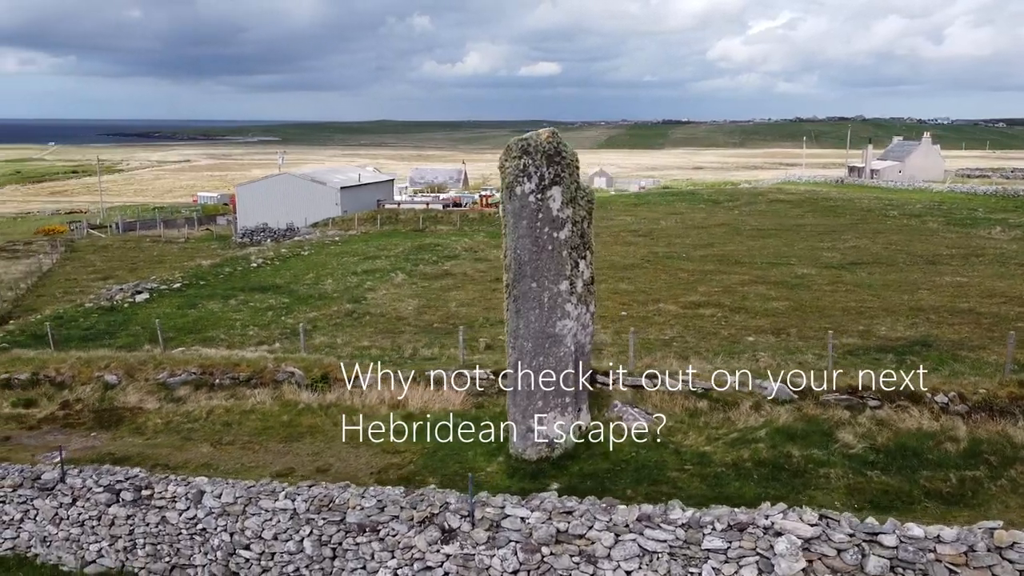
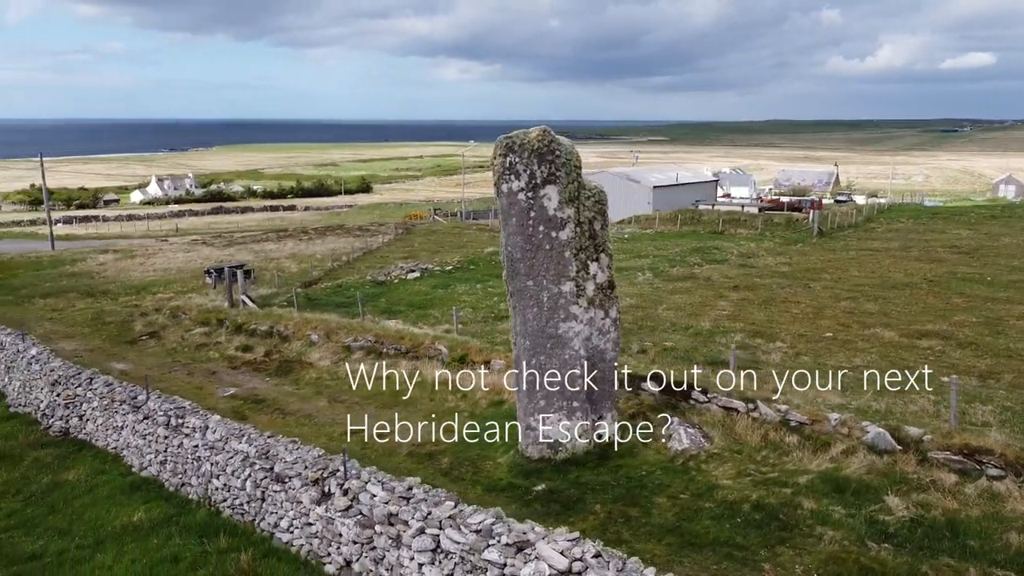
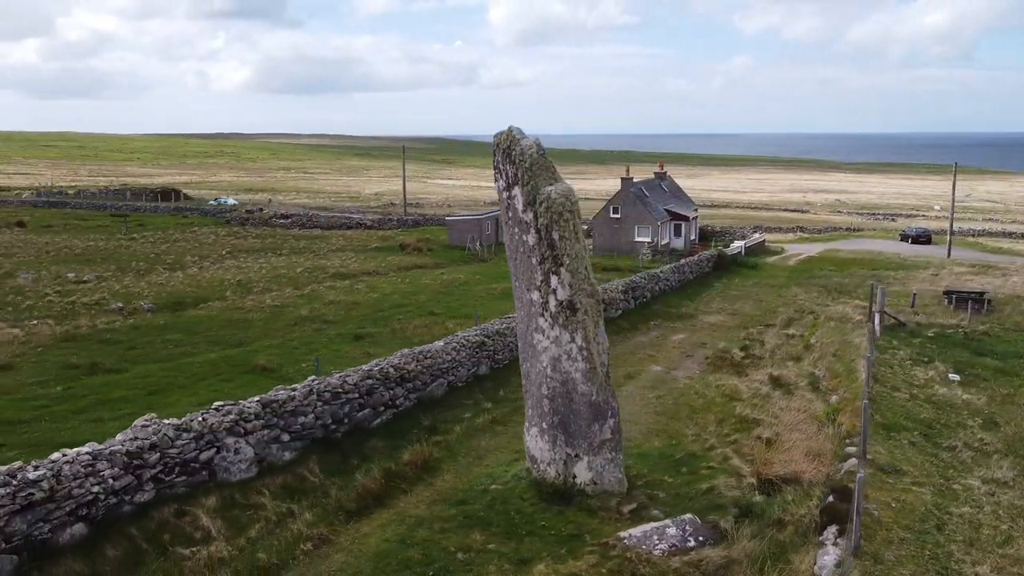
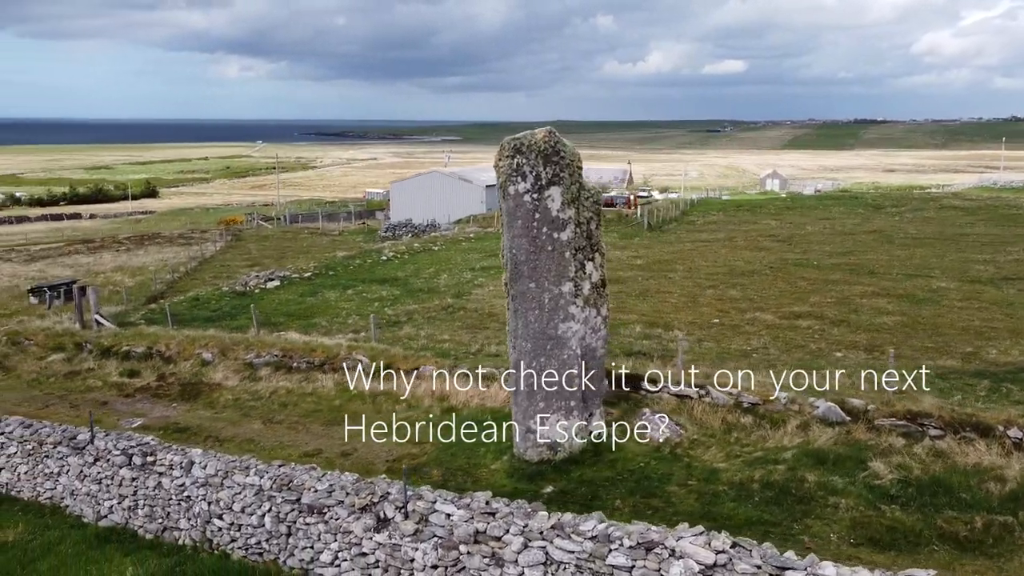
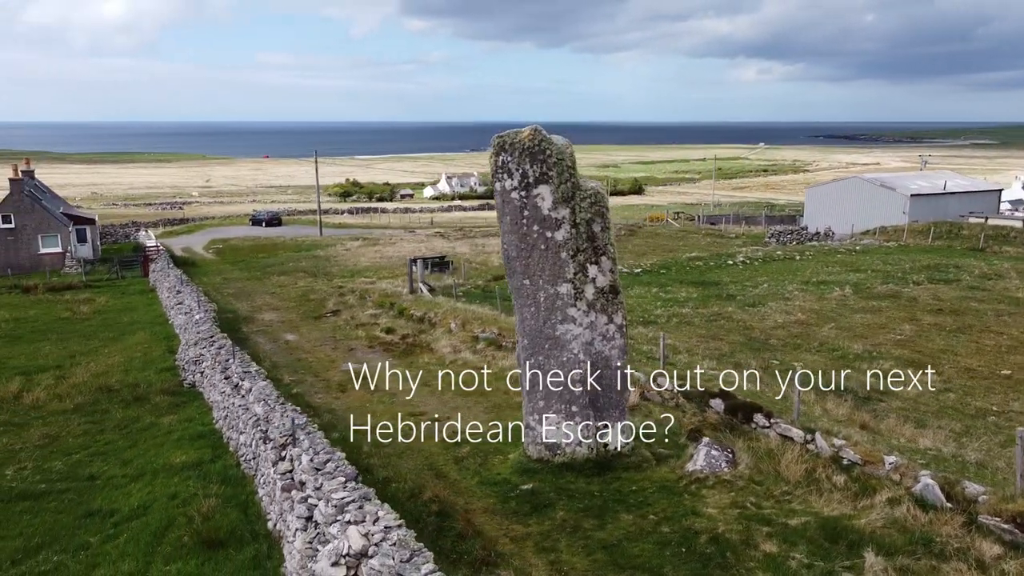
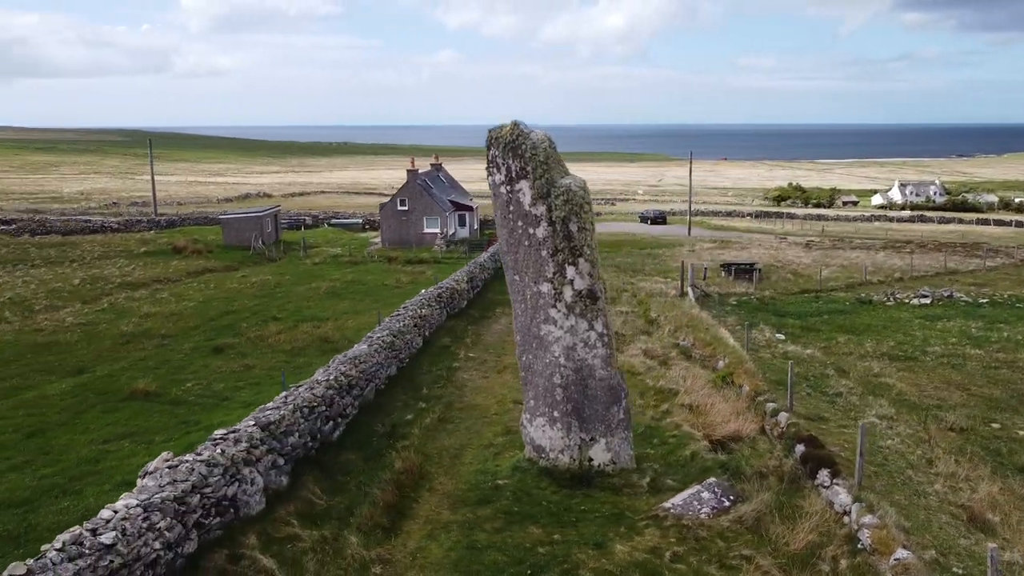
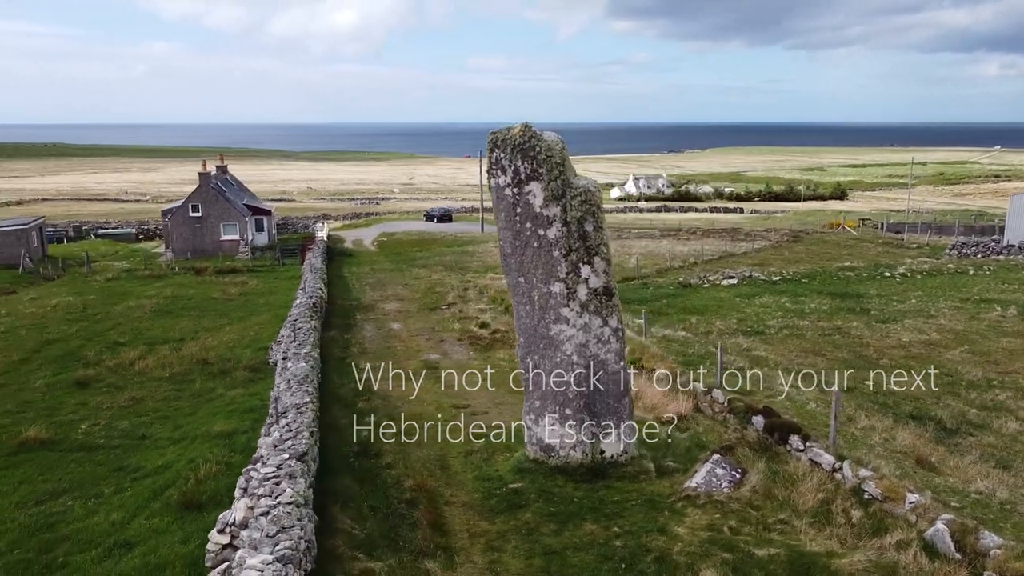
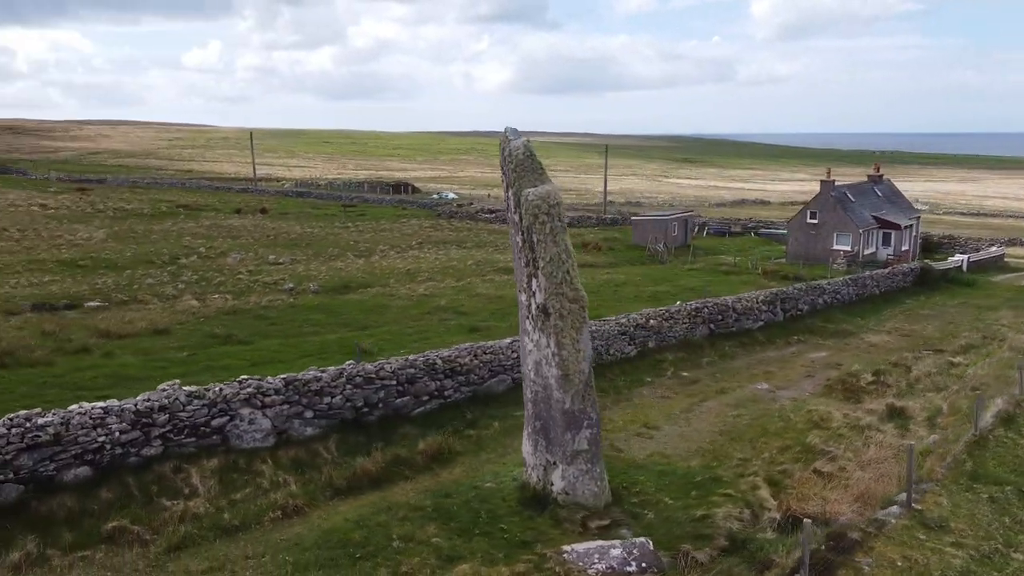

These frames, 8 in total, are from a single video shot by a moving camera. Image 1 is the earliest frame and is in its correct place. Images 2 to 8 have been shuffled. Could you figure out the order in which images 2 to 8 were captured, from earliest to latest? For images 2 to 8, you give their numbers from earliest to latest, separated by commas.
4, 2, 5, 7, 6, 3, 8
